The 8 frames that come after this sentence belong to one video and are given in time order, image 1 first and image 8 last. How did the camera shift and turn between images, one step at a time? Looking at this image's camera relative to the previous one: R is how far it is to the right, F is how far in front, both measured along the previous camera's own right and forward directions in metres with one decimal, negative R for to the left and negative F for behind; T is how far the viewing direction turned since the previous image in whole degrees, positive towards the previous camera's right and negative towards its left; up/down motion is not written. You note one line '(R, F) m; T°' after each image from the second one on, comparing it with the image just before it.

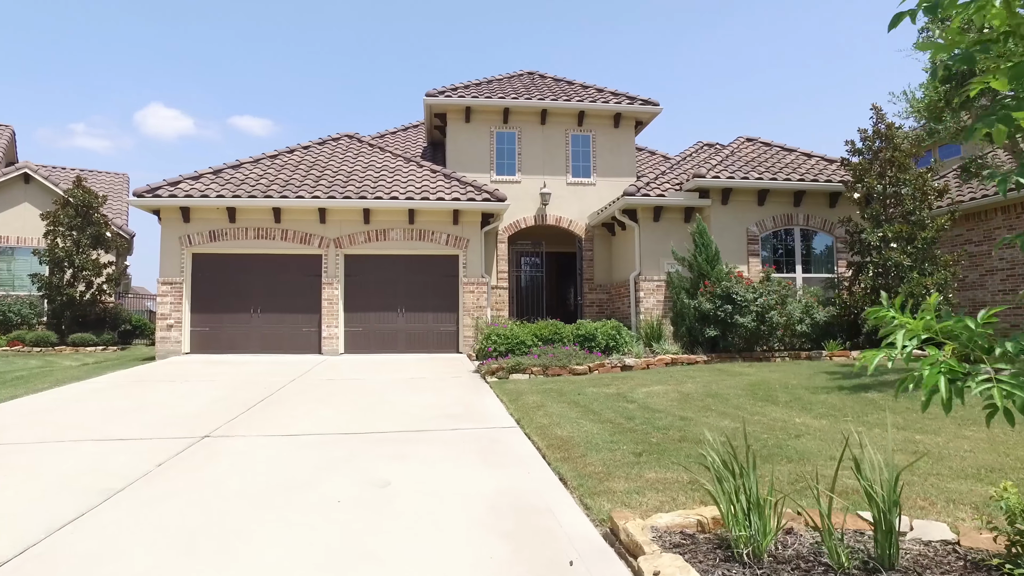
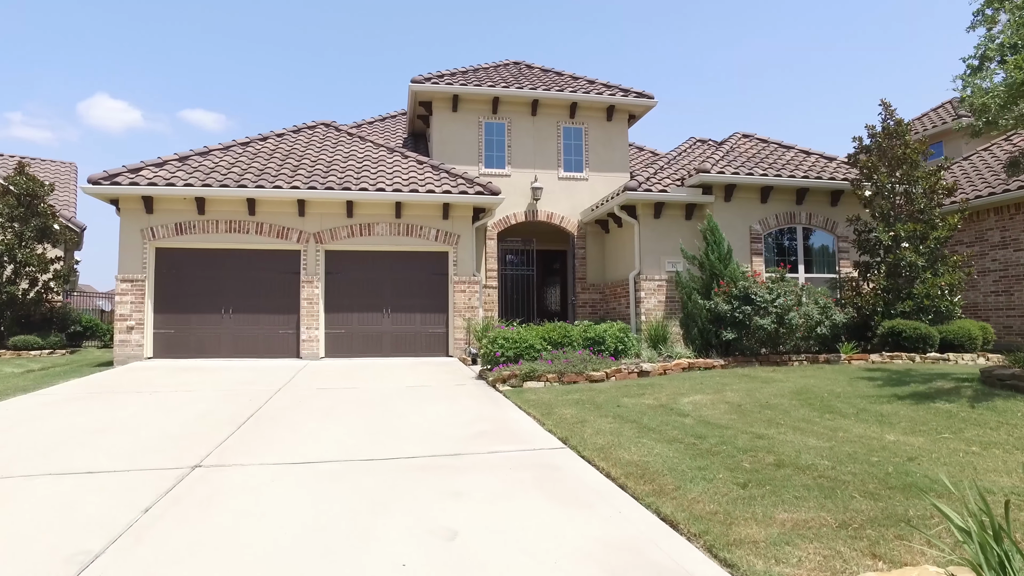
(-0.8, +0.9) m; +4°
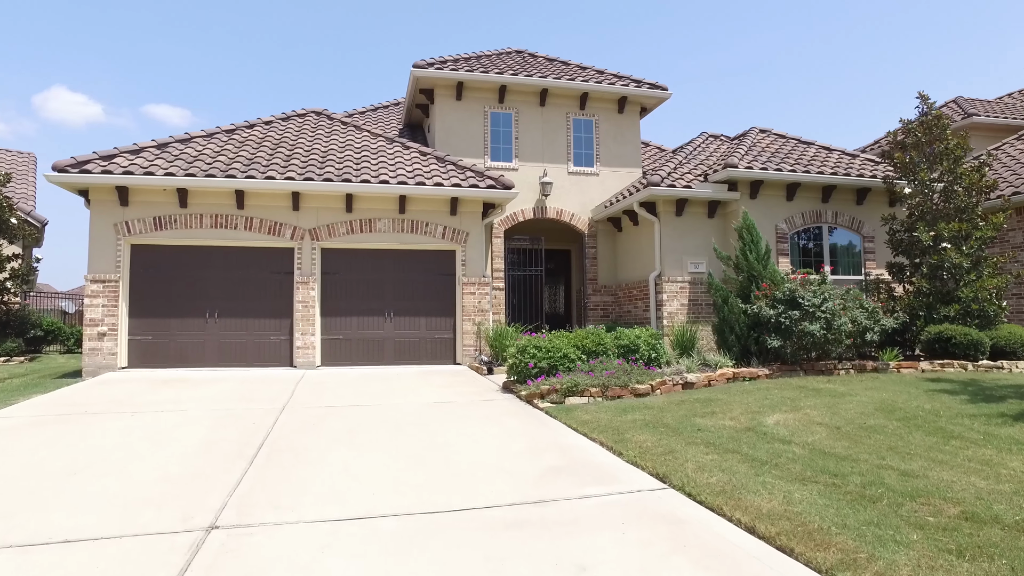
(-0.9, +1.1) m; +3°
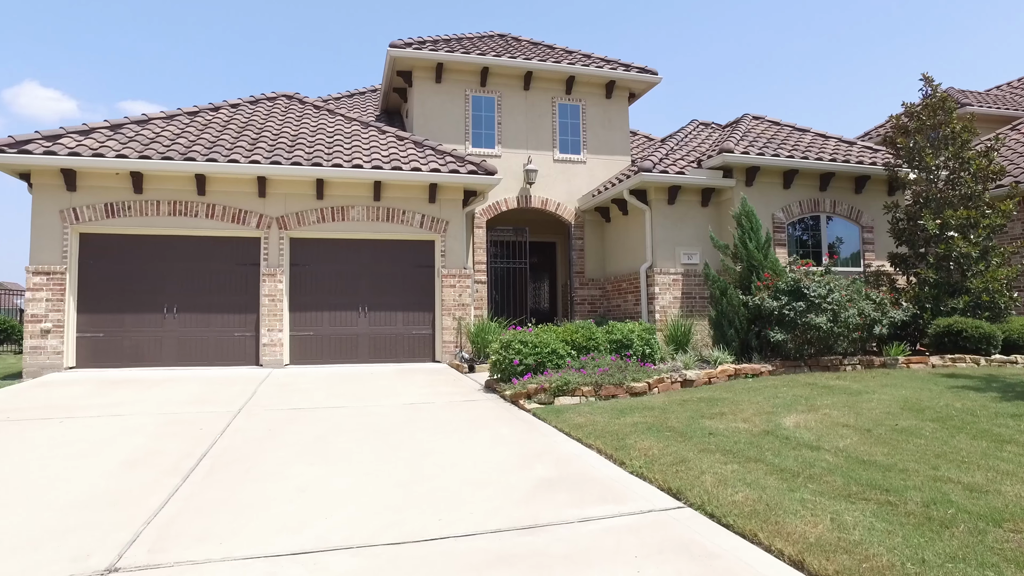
(0.0, +0.8) m; +2°
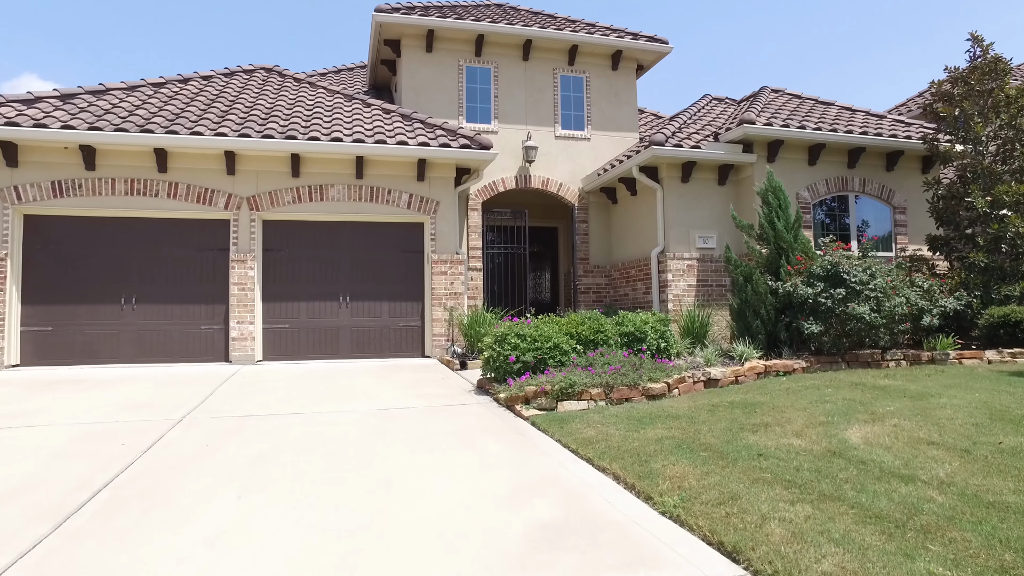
(+0.1, +1.2) m; 0°
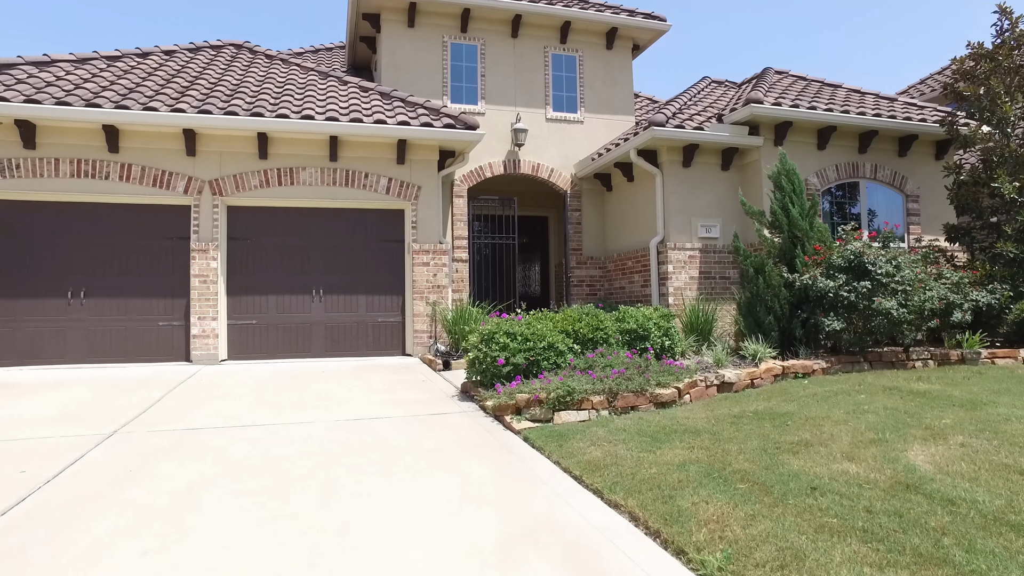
(0.0, +0.9) m; +1°
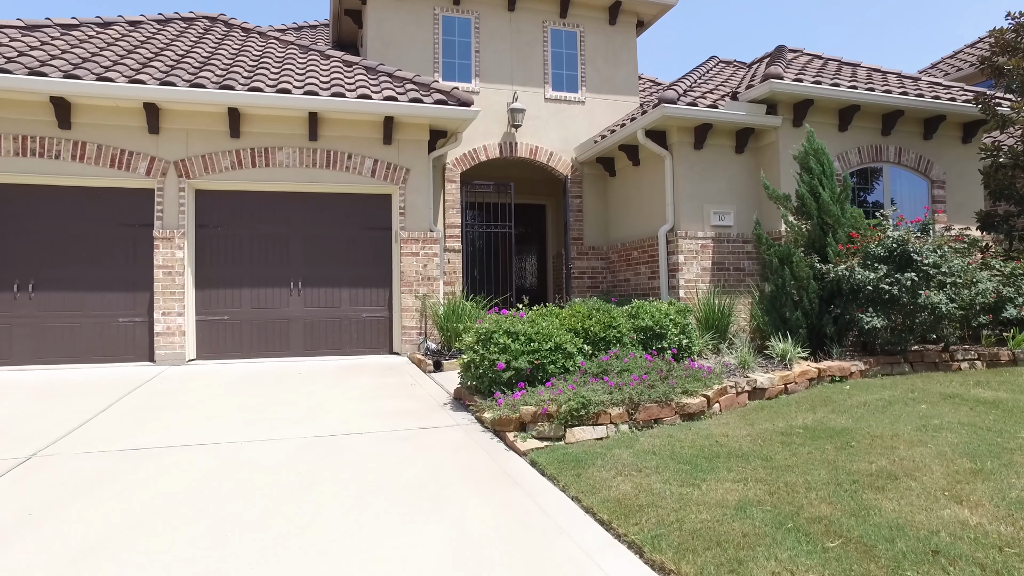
(-0.1, +0.9) m; +1°
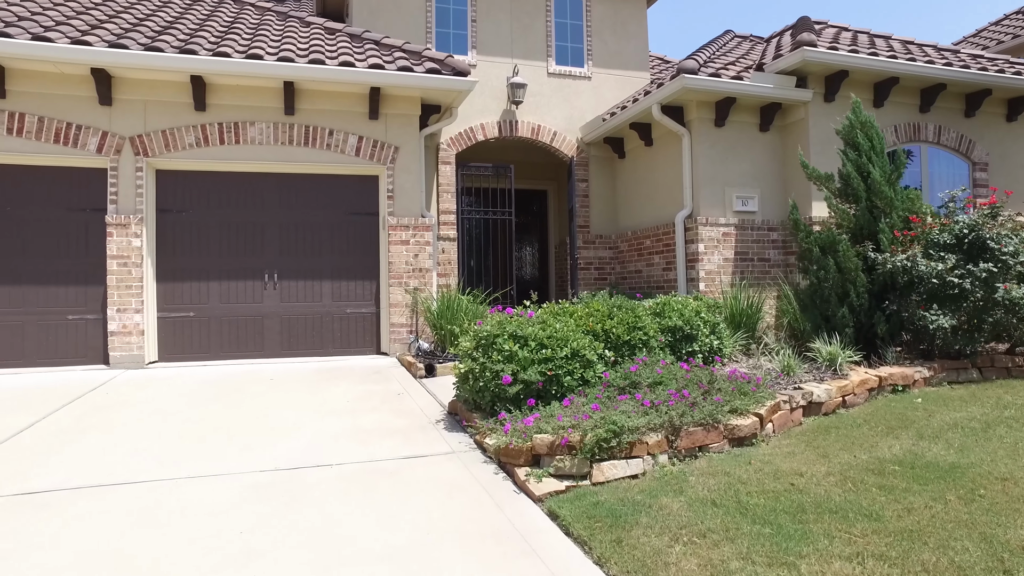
(-0.1, +1.0) m; 0°
